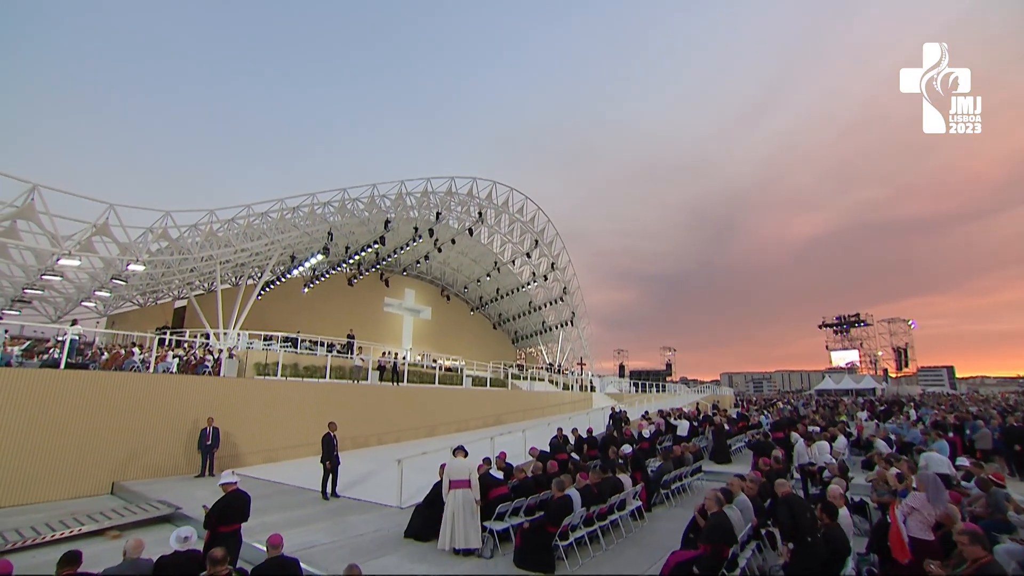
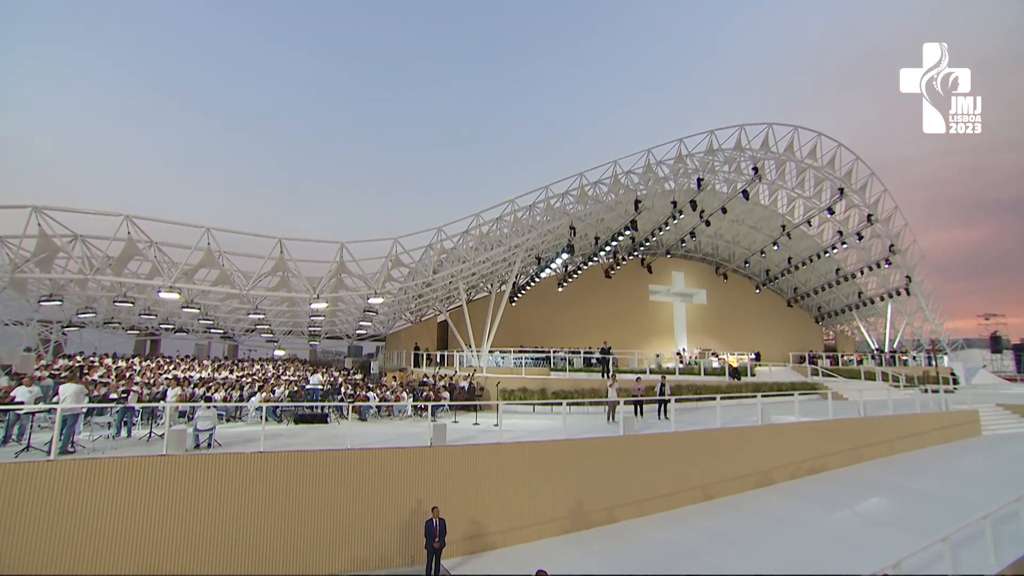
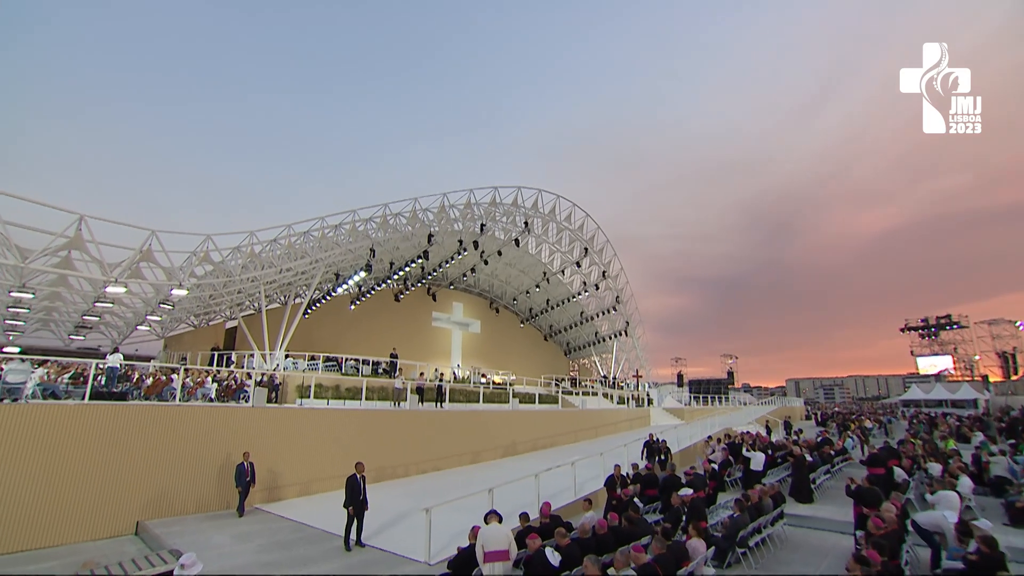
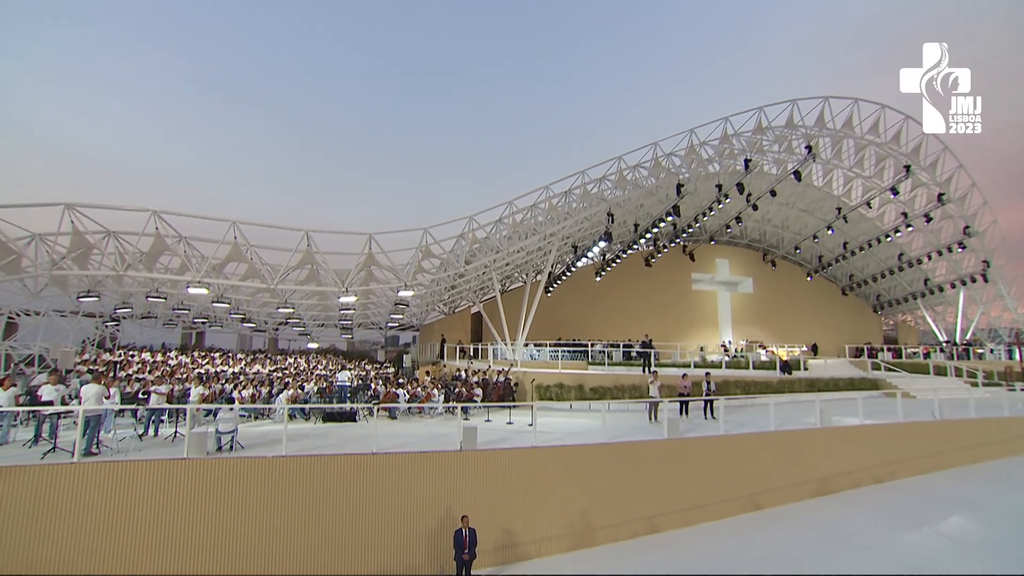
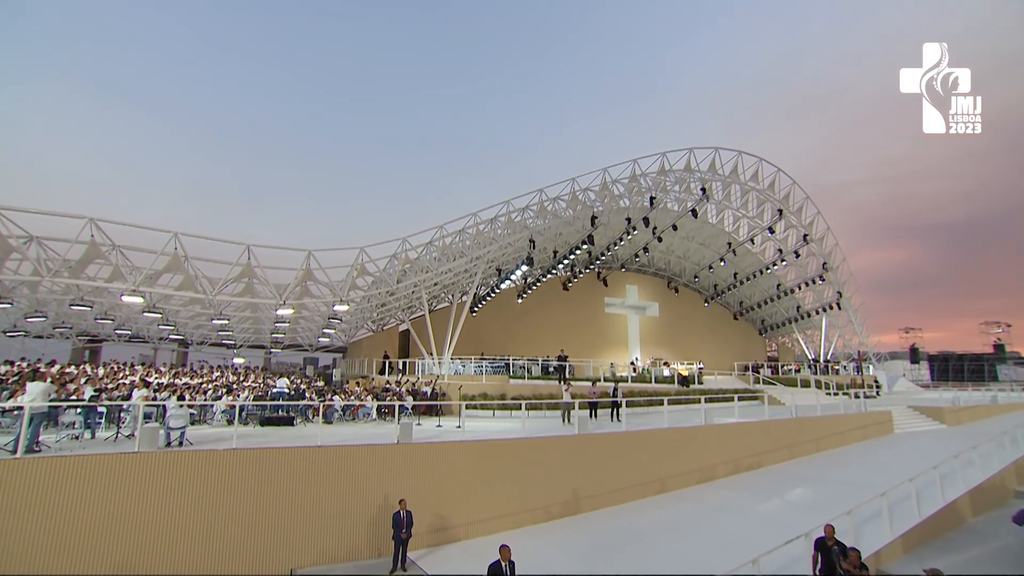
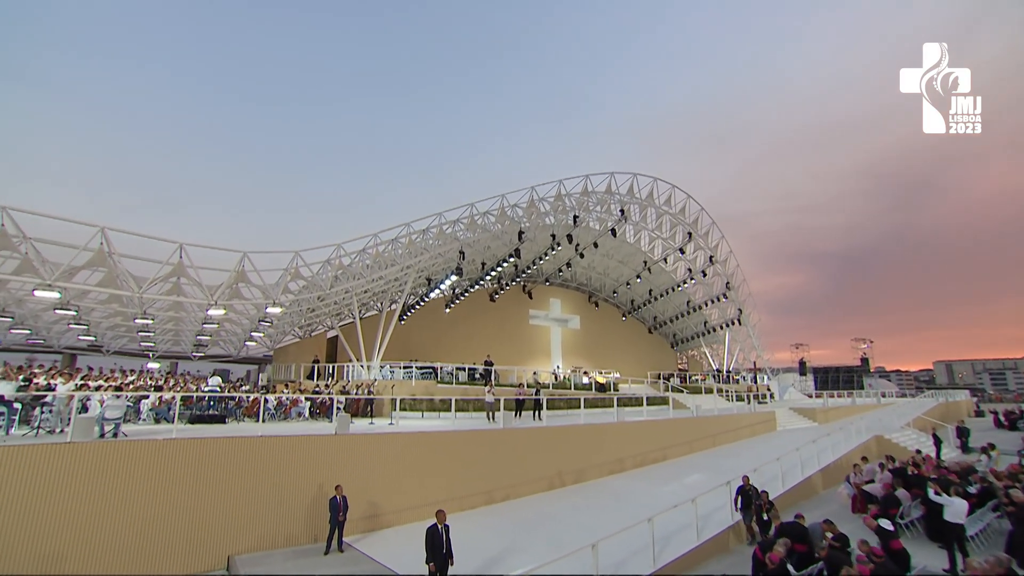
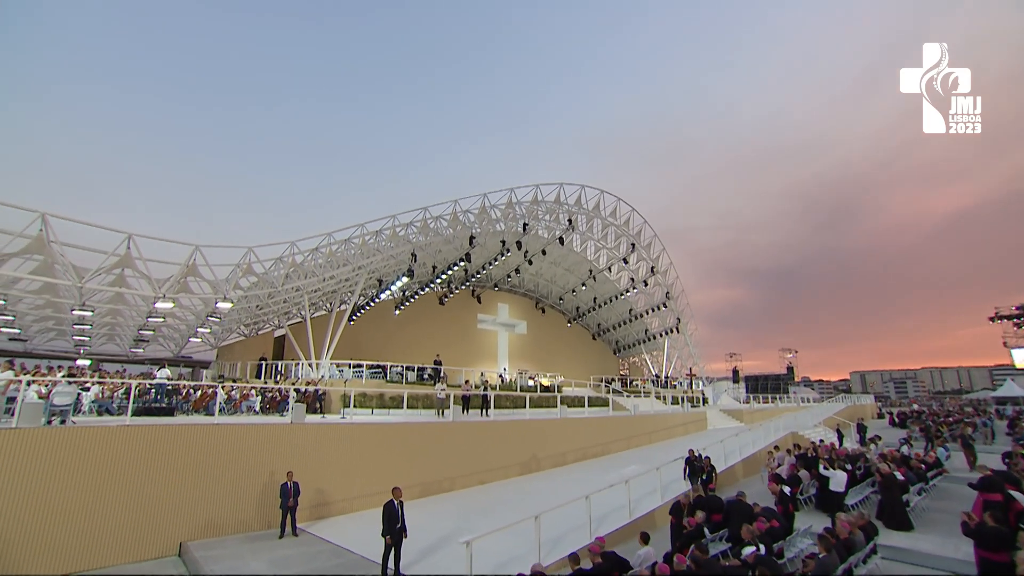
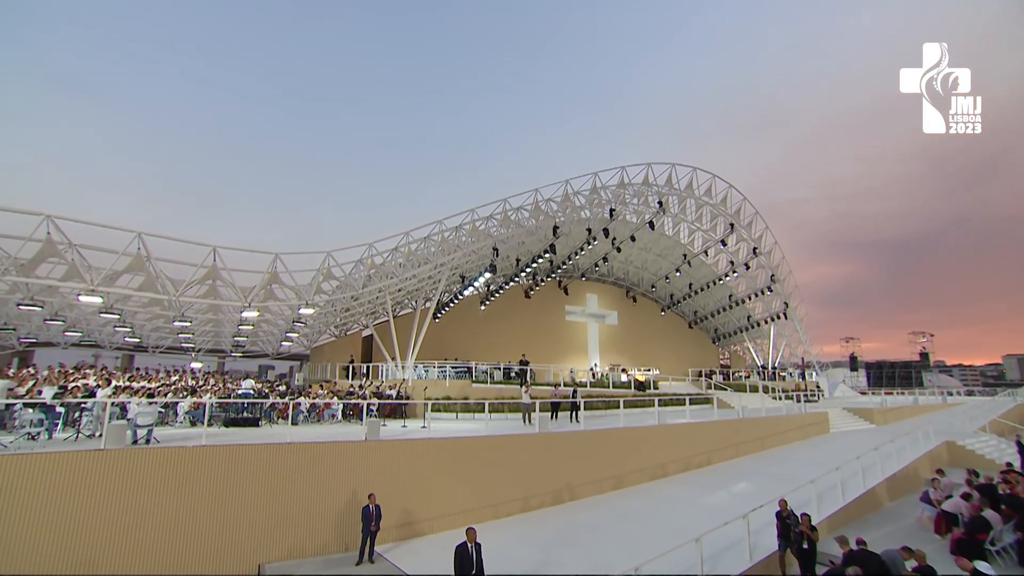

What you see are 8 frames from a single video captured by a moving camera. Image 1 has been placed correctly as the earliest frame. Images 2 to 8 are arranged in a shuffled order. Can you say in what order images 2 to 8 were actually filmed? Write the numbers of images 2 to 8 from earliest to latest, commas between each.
3, 7, 6, 8, 5, 2, 4
